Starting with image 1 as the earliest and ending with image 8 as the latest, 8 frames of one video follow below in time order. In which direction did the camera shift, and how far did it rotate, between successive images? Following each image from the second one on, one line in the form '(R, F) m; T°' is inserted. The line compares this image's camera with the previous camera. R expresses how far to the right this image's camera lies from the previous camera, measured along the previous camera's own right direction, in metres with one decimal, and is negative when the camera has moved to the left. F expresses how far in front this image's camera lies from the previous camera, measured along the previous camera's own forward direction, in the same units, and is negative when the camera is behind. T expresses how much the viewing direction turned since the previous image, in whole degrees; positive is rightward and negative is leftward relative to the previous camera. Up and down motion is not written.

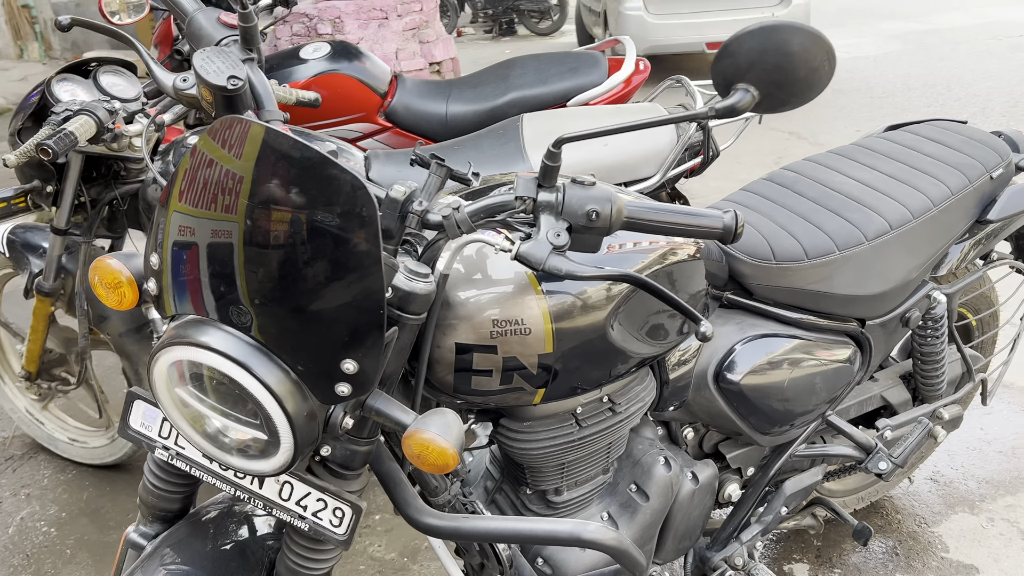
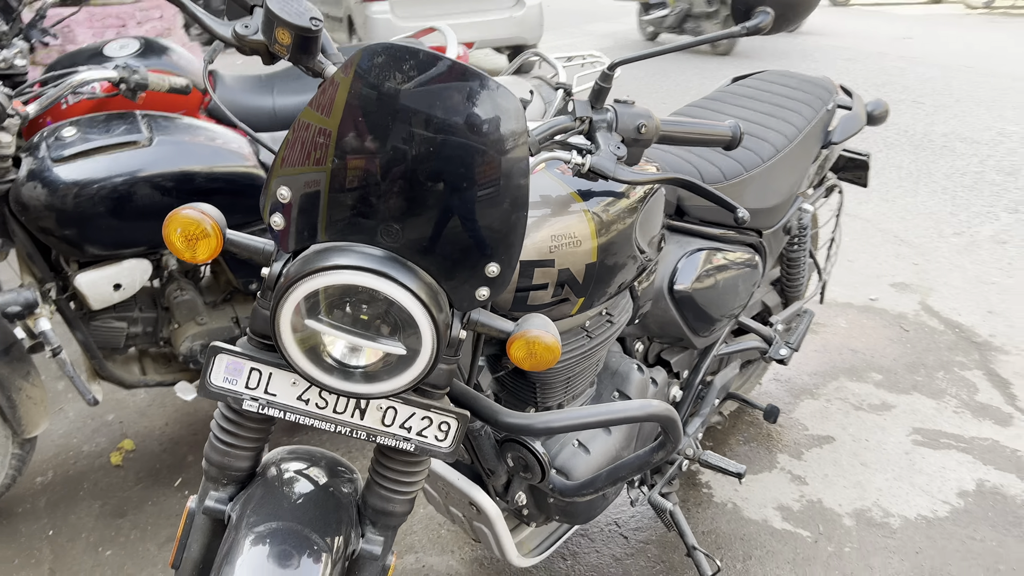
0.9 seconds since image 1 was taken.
(-0.5, -0.1) m; +18°
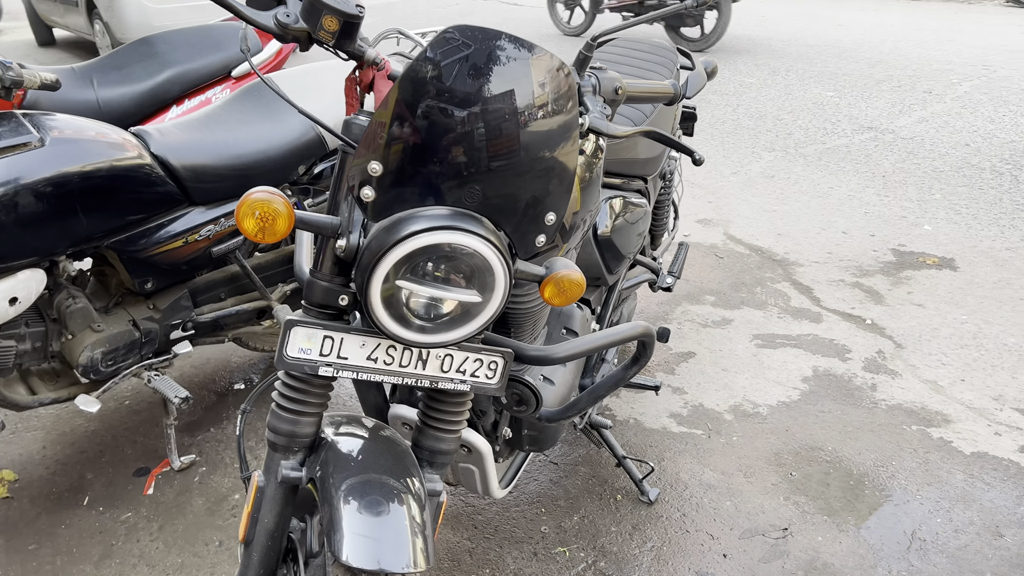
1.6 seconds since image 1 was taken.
(-0.4, -0.1) m; +16°
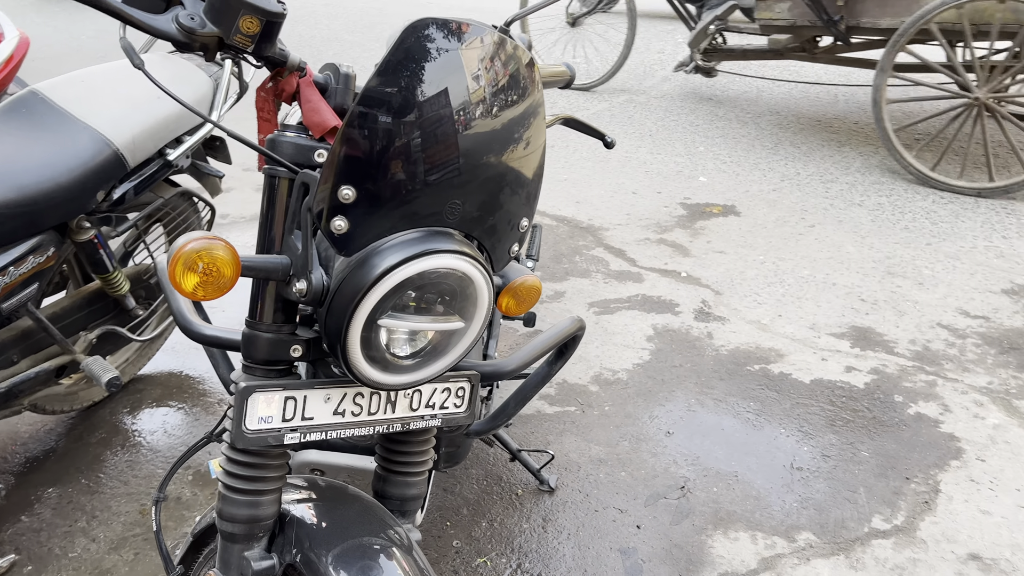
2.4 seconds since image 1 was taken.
(-0.3, +0.2) m; +17°
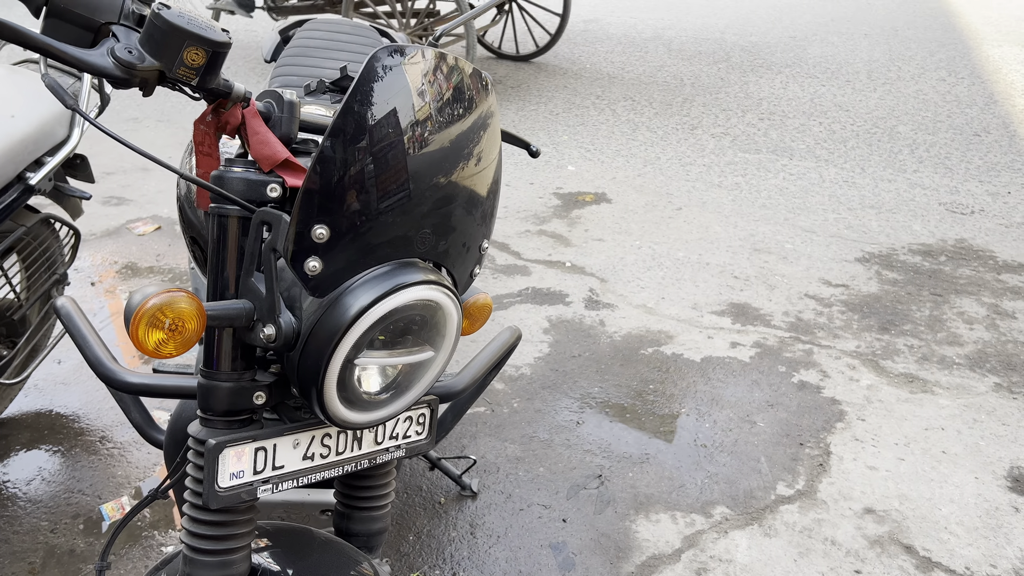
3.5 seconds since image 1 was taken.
(-0.2, 0.0) m; +10°
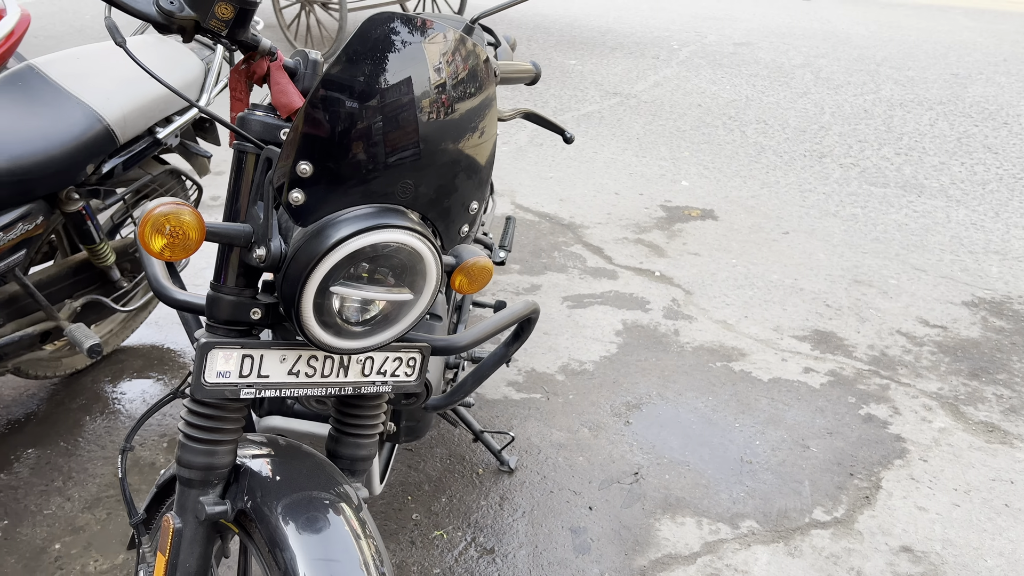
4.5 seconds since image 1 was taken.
(+0.2, -0.1) m; -10°
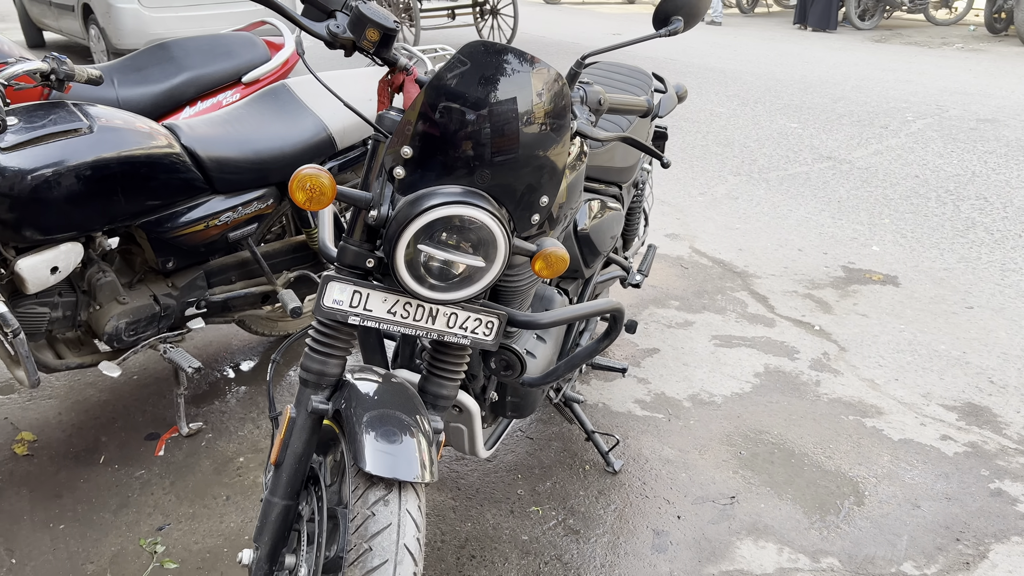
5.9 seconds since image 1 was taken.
(+0.3, -0.2) m; -16°
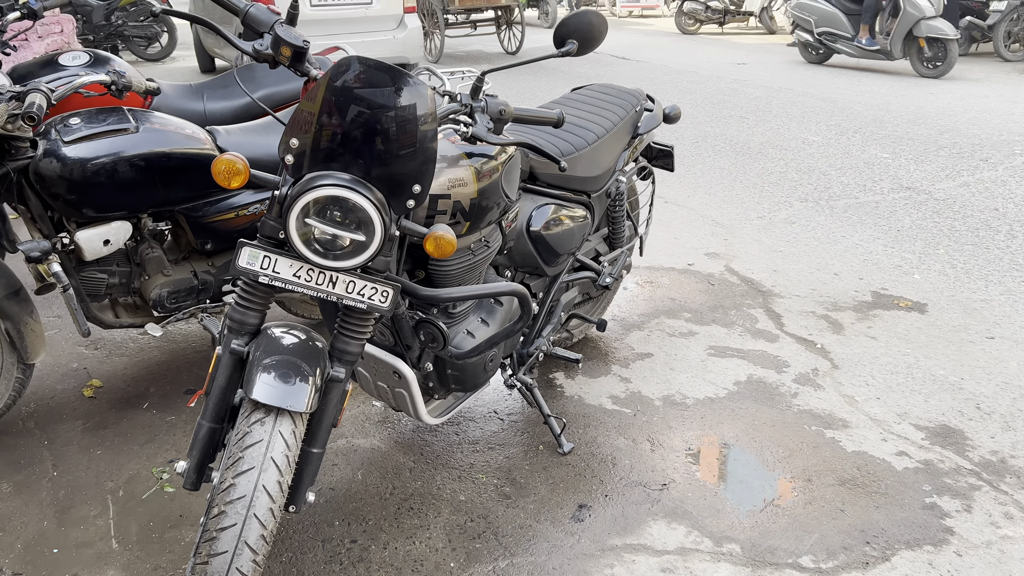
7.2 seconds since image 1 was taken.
(+0.6, -0.2) m; -11°
